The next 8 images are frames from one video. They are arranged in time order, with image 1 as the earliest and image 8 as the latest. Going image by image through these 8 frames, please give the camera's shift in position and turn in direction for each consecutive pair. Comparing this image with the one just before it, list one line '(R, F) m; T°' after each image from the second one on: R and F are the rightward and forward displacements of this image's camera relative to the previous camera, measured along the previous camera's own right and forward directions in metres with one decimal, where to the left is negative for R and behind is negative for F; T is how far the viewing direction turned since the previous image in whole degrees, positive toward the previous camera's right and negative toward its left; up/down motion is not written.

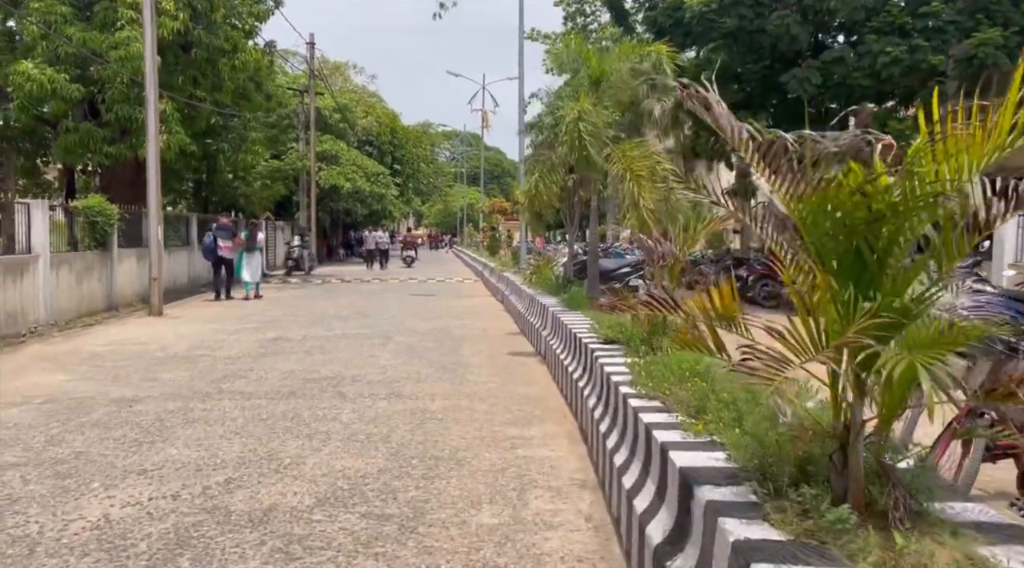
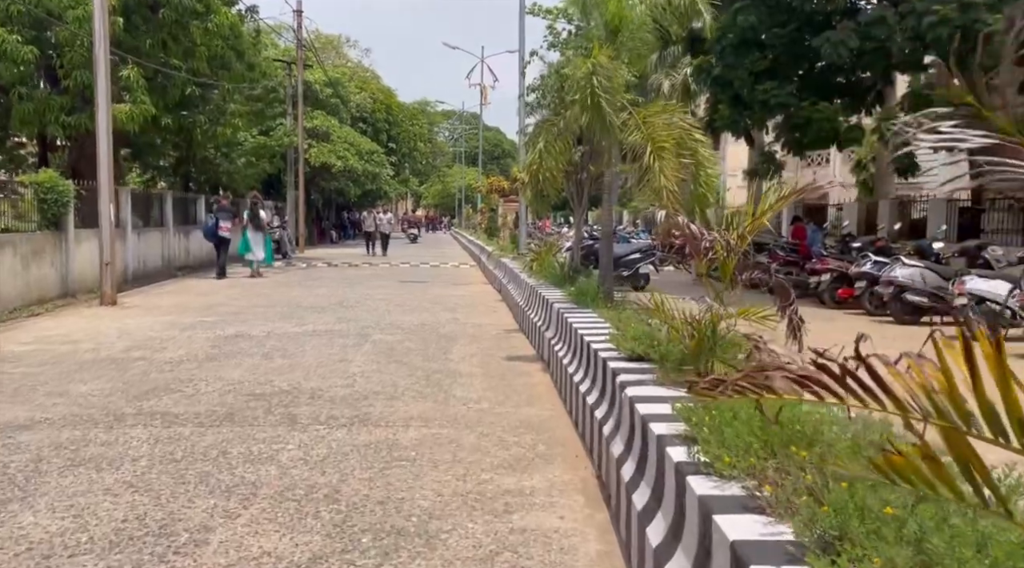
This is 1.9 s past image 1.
(0.0, +1.9) m; 0°
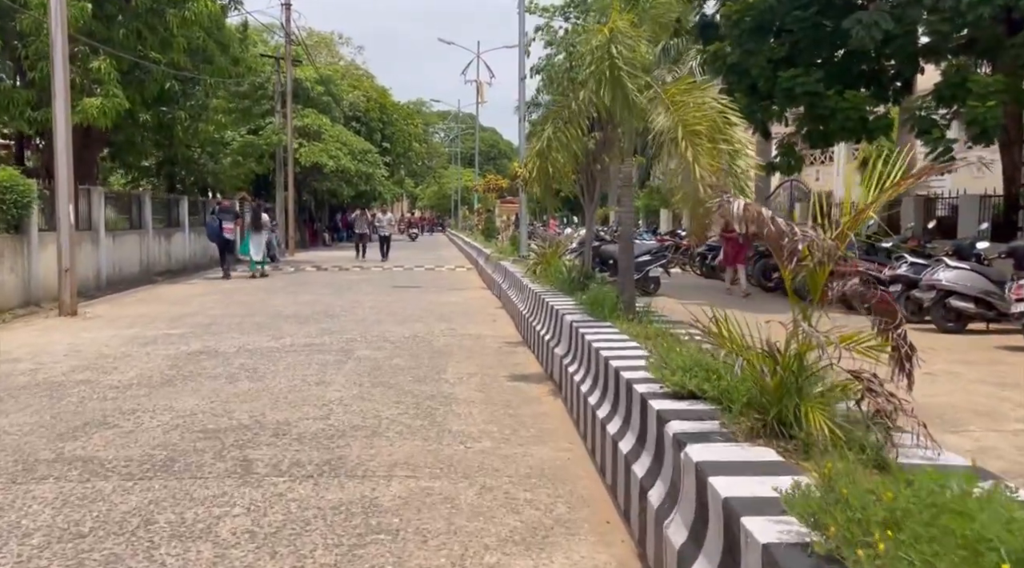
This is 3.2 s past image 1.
(-0.1, +1.4) m; 0°
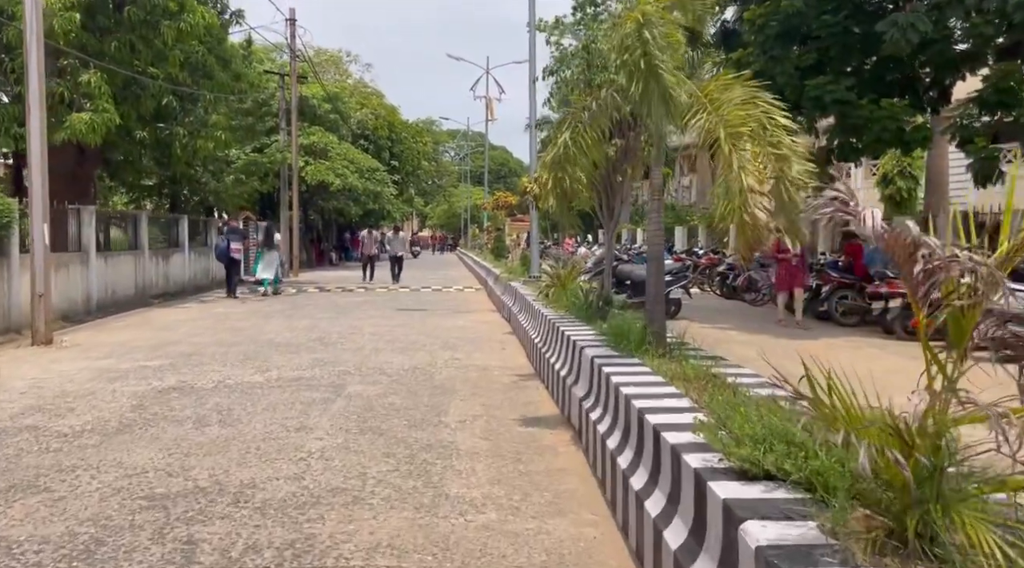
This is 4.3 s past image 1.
(0.0, +1.1) m; -1°
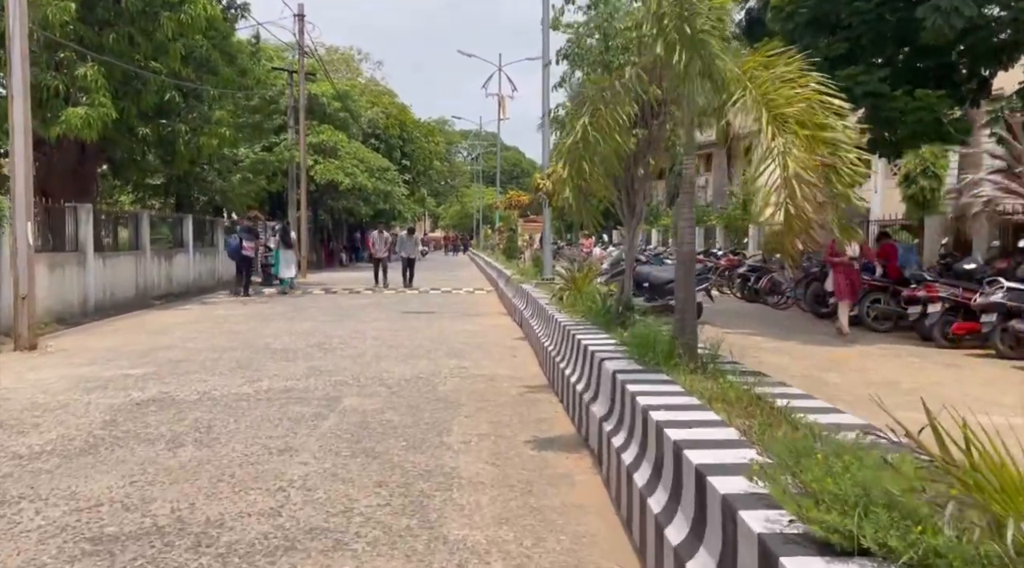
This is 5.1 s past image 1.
(0.0, +0.8) m; -1°
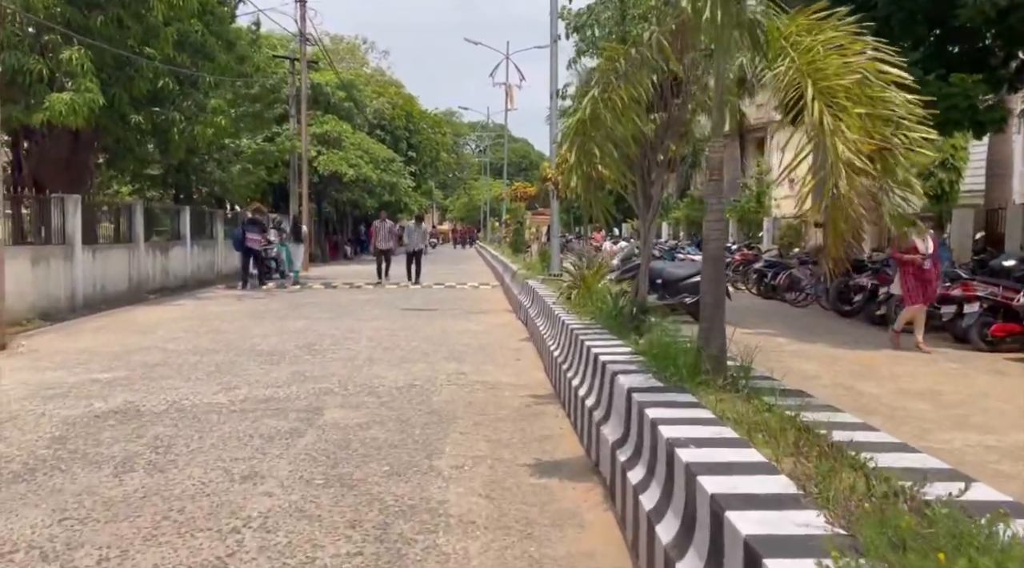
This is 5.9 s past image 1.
(+0.1, +0.9) m; -1°
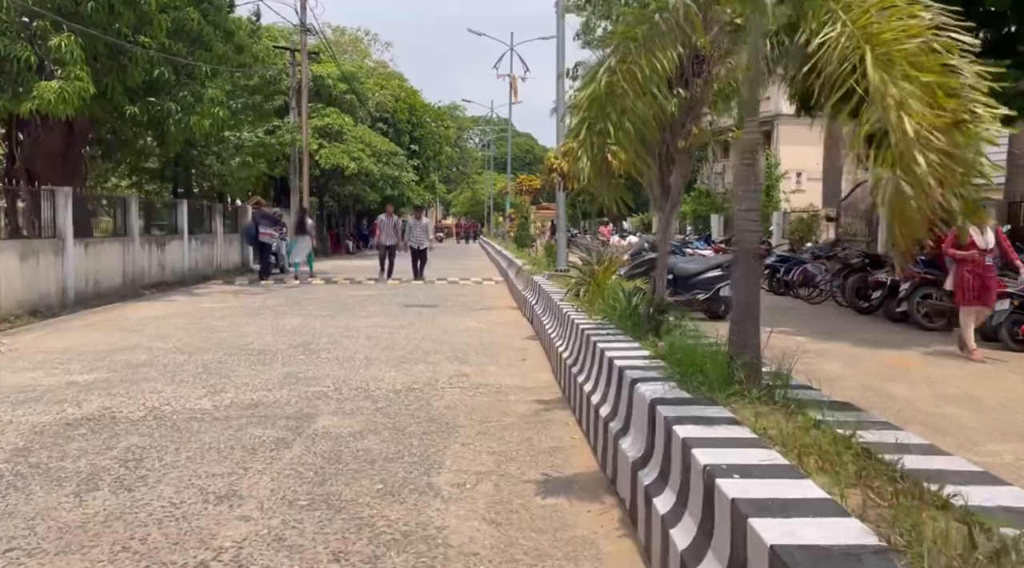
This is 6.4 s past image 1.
(0.0, +0.6) m; 0°
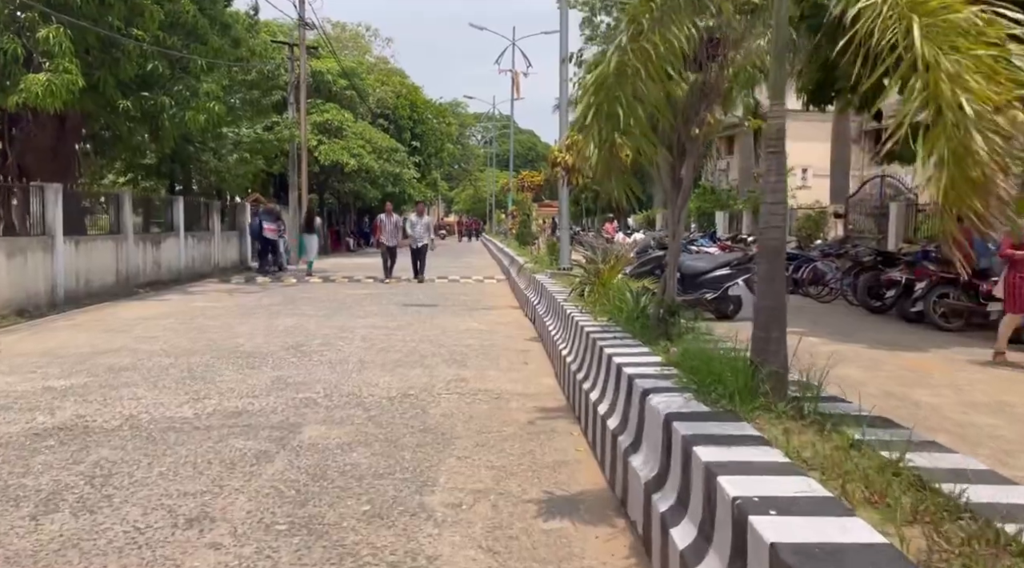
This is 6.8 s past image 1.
(0.0, +0.5) m; 0°
